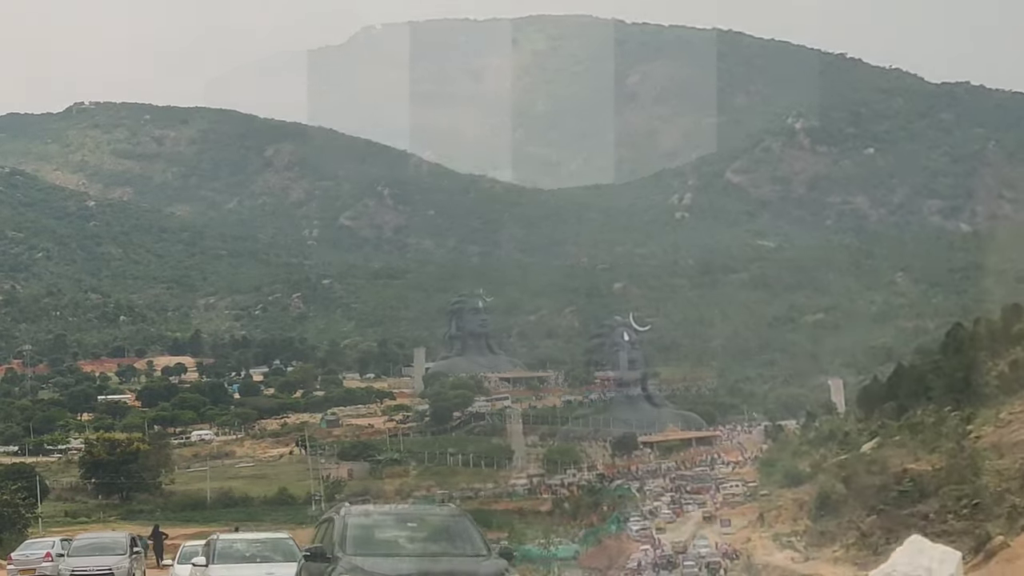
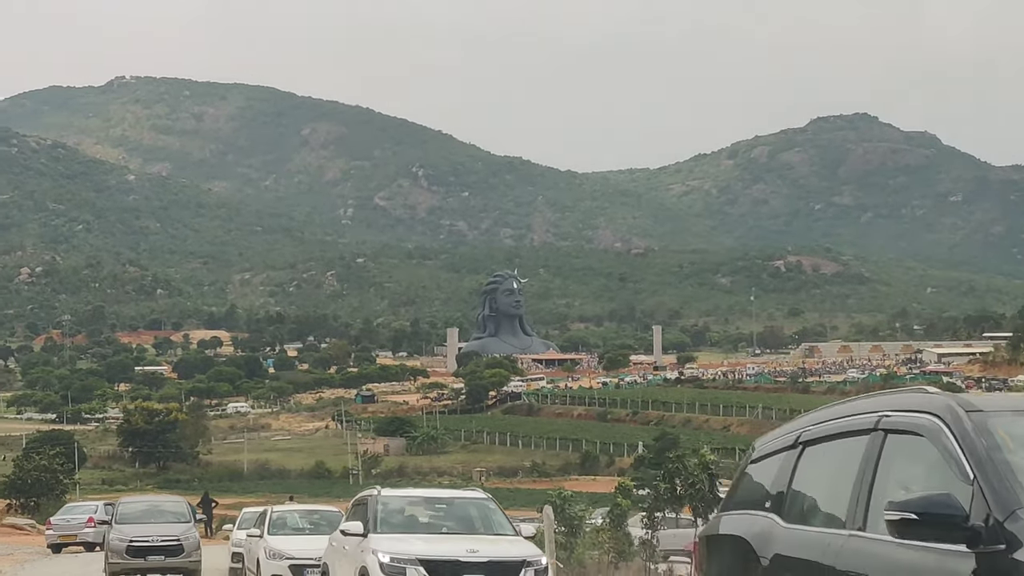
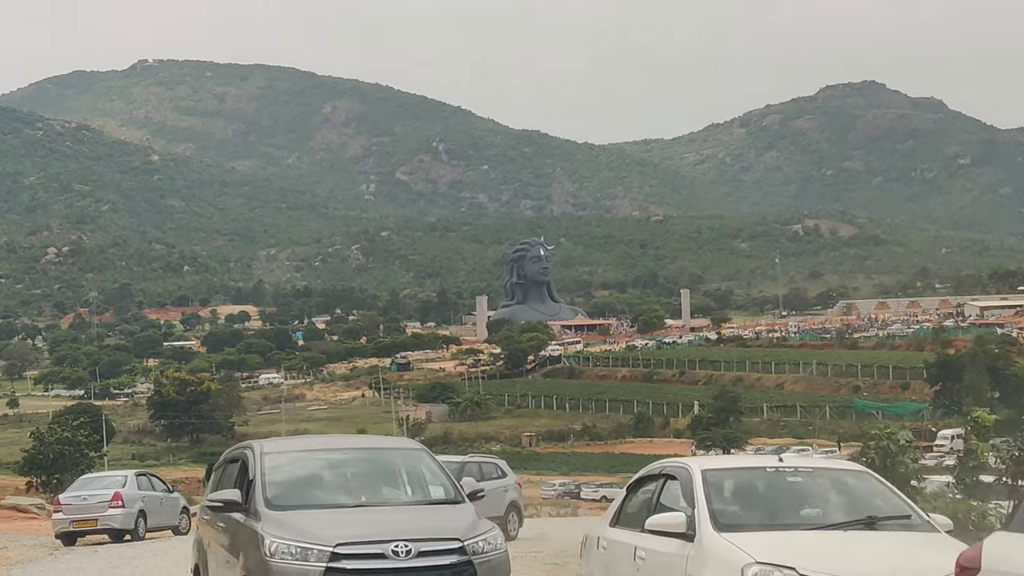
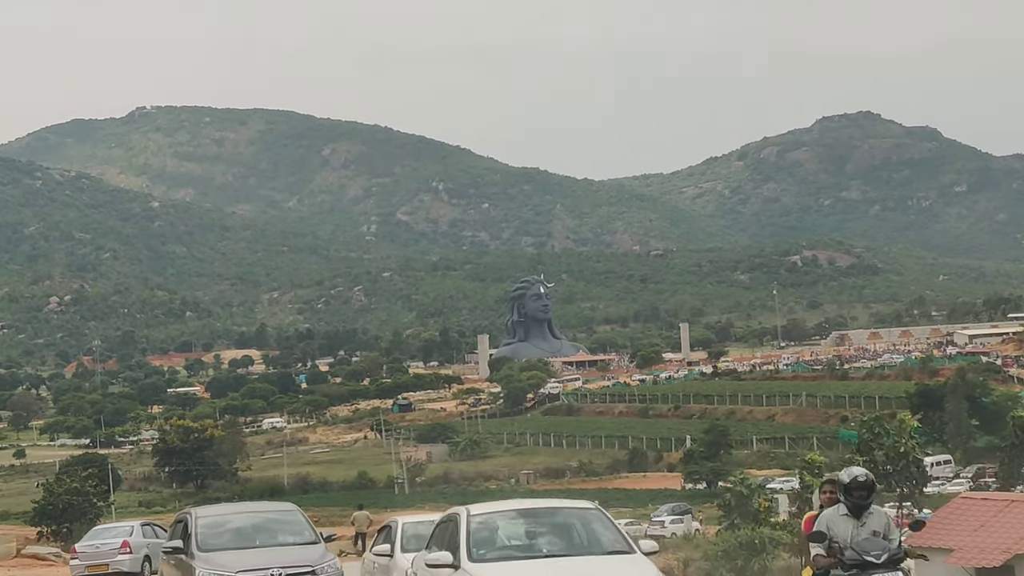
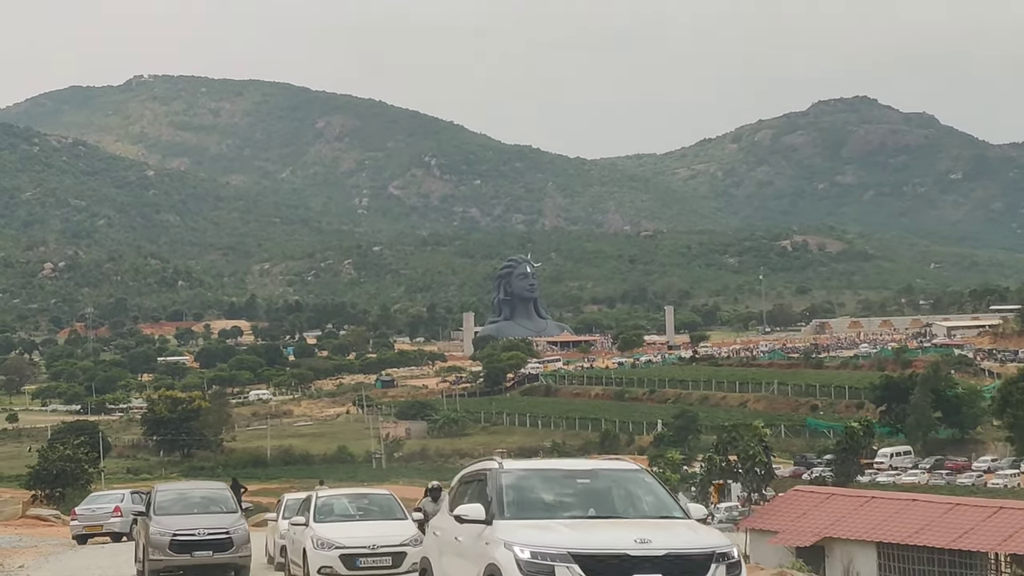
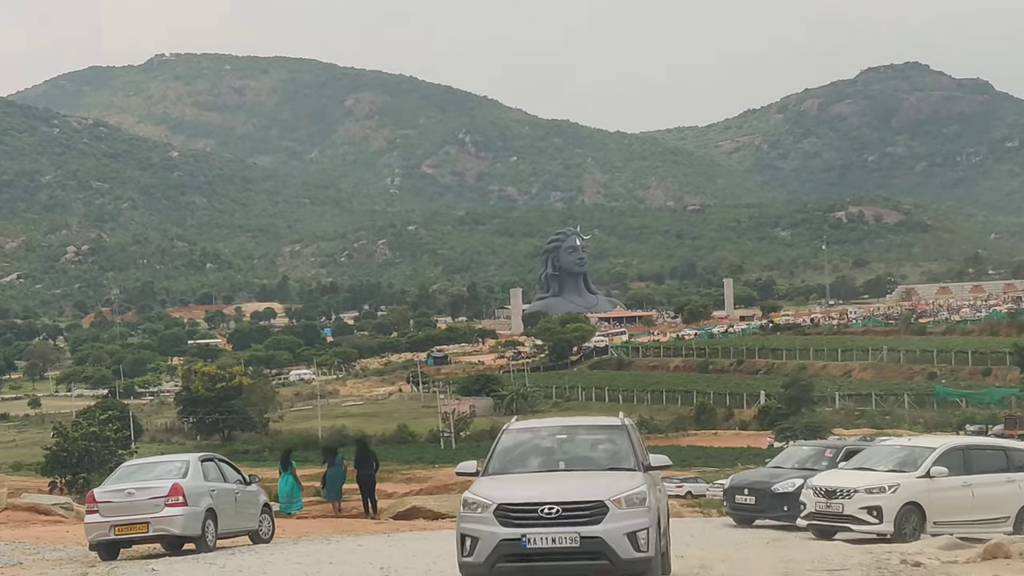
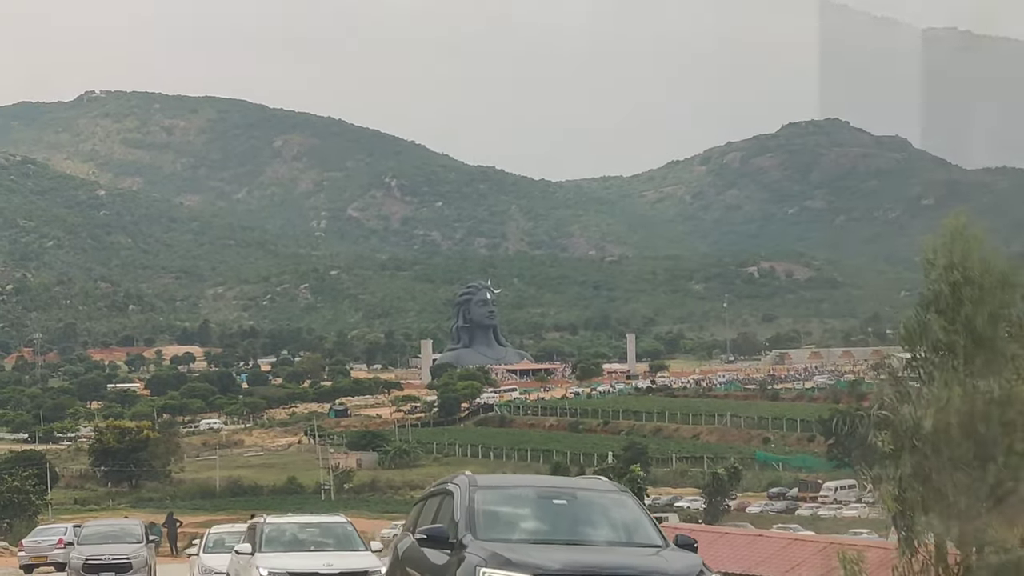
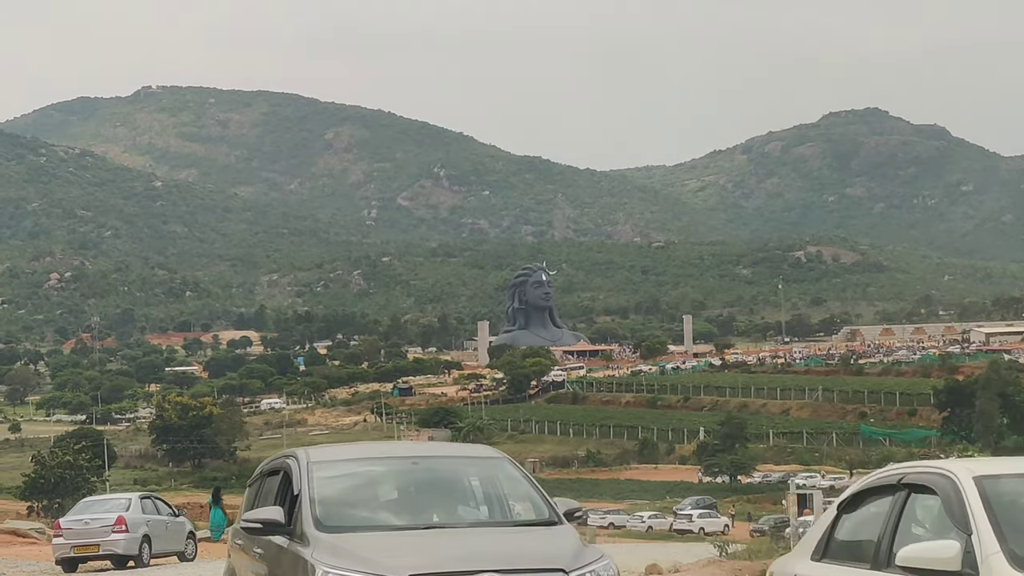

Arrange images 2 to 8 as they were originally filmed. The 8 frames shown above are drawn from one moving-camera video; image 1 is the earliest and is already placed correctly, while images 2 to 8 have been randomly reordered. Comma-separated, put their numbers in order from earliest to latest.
7, 2, 5, 4, 3, 8, 6
